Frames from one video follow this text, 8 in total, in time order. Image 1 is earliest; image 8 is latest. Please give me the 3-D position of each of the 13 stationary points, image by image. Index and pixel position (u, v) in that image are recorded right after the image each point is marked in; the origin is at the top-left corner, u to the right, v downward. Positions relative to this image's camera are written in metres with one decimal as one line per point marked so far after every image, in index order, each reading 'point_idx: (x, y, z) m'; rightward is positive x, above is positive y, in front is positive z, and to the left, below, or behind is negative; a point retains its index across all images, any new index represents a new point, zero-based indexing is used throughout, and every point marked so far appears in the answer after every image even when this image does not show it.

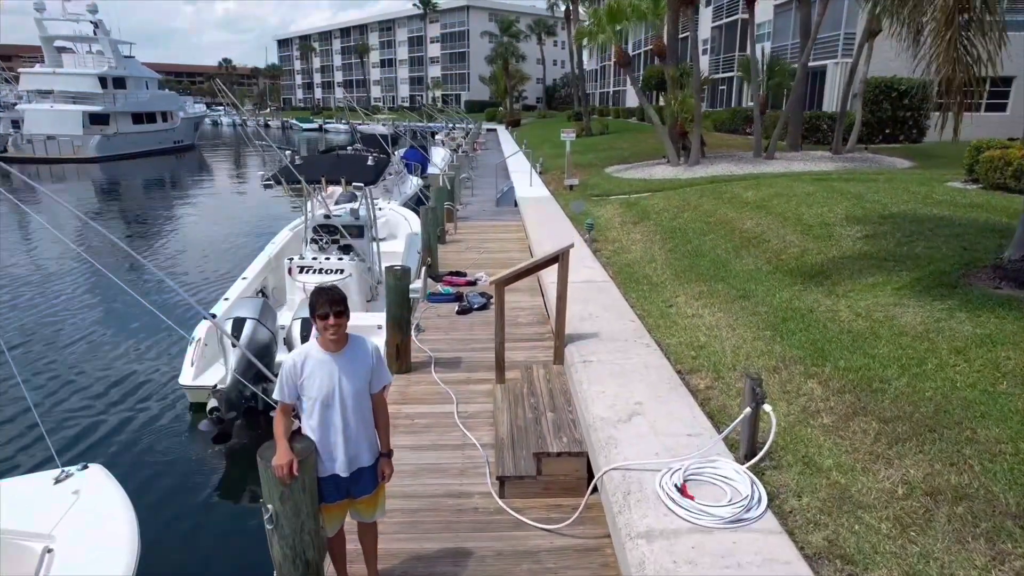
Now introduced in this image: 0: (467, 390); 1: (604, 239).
0: (-0.4, -0.9, +6.3) m
1: (+1.4, +0.8, +10.7) m
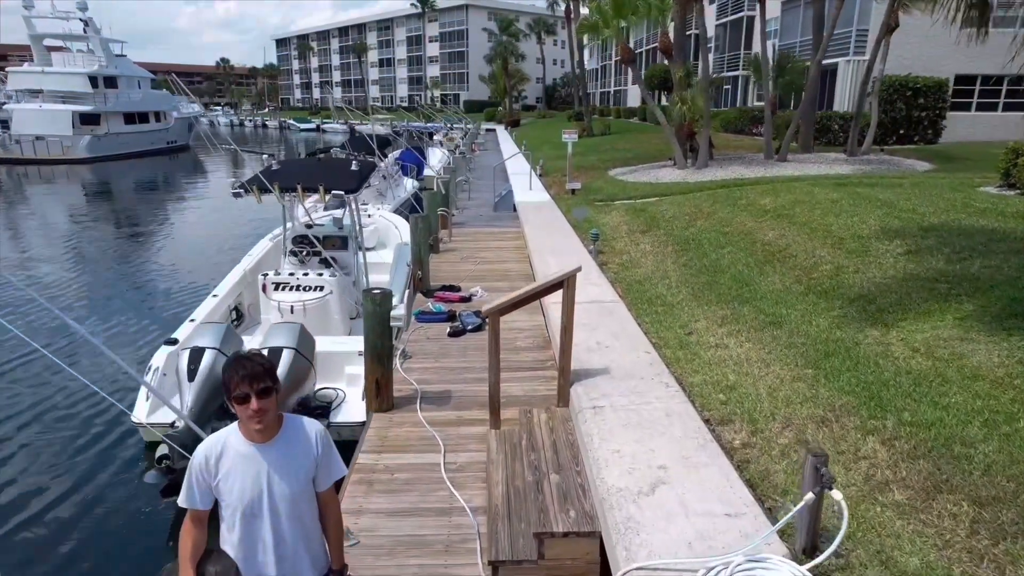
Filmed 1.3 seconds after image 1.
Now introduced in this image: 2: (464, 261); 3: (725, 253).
0: (-0.4, -1.2, +5.5) m
1: (+1.4, +0.6, +9.8) m
2: (-0.8, +0.4, +11.6) m
3: (+2.6, +0.4, +8.3) m
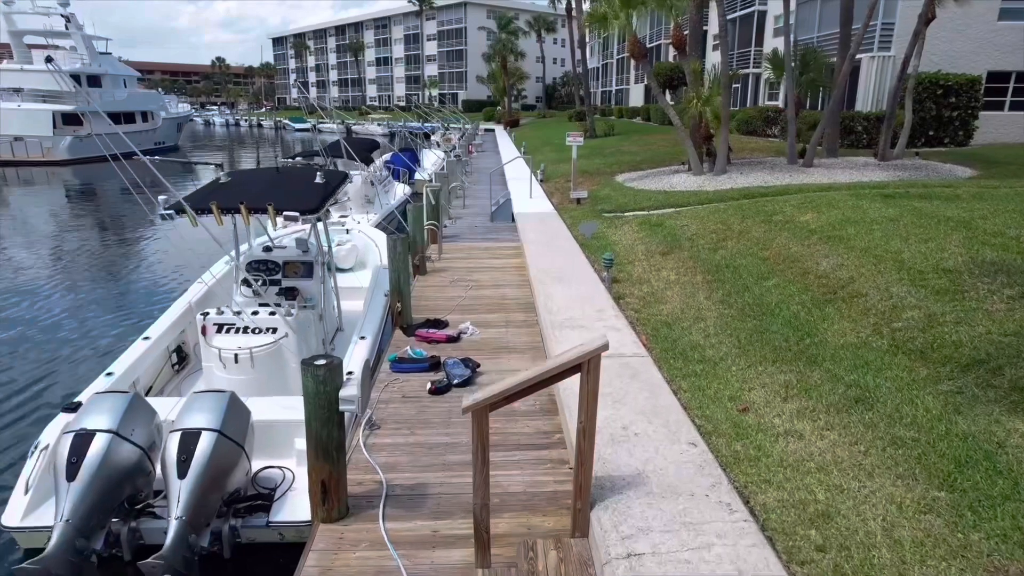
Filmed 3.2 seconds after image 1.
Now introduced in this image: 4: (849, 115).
0: (-0.5, -1.6, +3.9) m
1: (+1.4, +0.1, +8.3) m
2: (-0.8, 0.0, +10.1) m
3: (+2.5, 0.0, +6.7) m
4: (+9.3, +4.8, +19.0) m
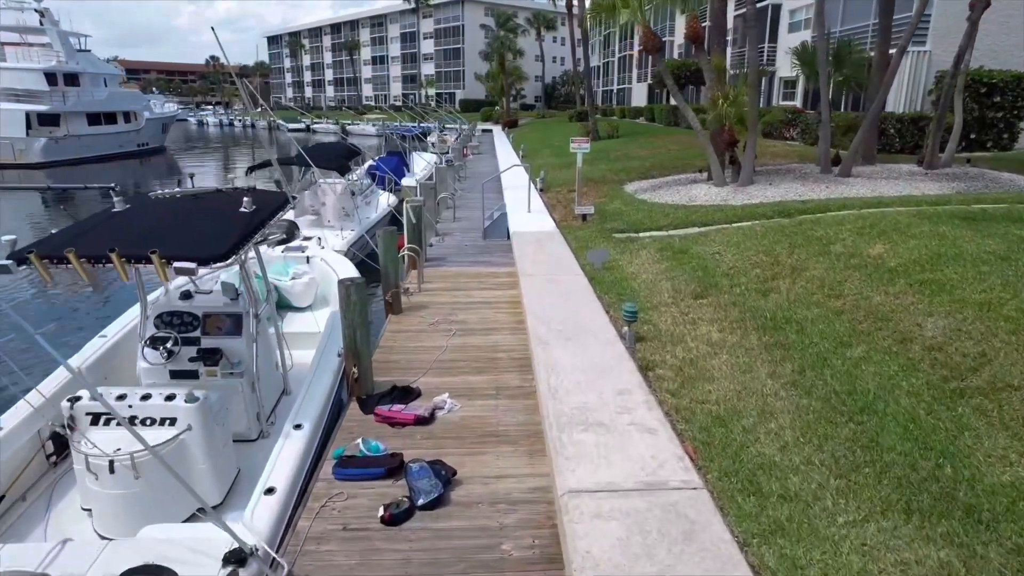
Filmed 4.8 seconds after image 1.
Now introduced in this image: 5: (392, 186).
0: (-0.5, -2.1, +2.0) m
1: (+1.3, -0.4, +6.4) m
2: (-0.9, -0.5, +8.2) m
3: (+2.5, -0.5, +4.9) m
4: (+9.3, +4.3, +17.1) m
5: (-3.2, +2.7, +18.3) m
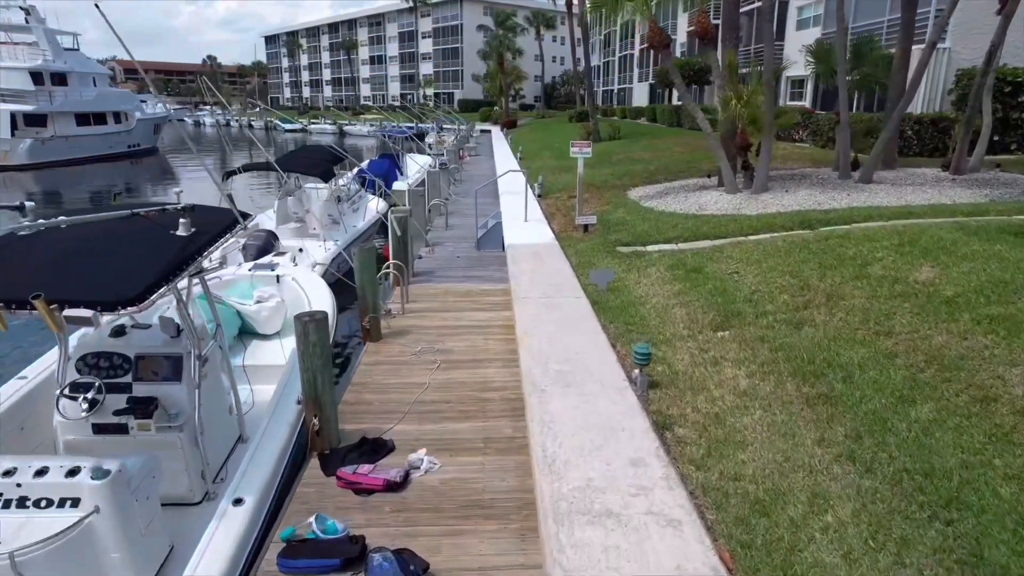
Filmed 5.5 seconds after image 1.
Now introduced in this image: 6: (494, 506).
0: (-0.6, -2.4, +1.1) m
1: (+1.2, -0.7, +5.4) m
2: (-1.0, -0.8, +7.2) m
3: (+2.4, -0.8, +3.9) m
4: (+9.2, +4.0, +16.2) m
5: (-3.3, +2.4, +17.3) m
6: (-0.1, -1.5, +4.6) m
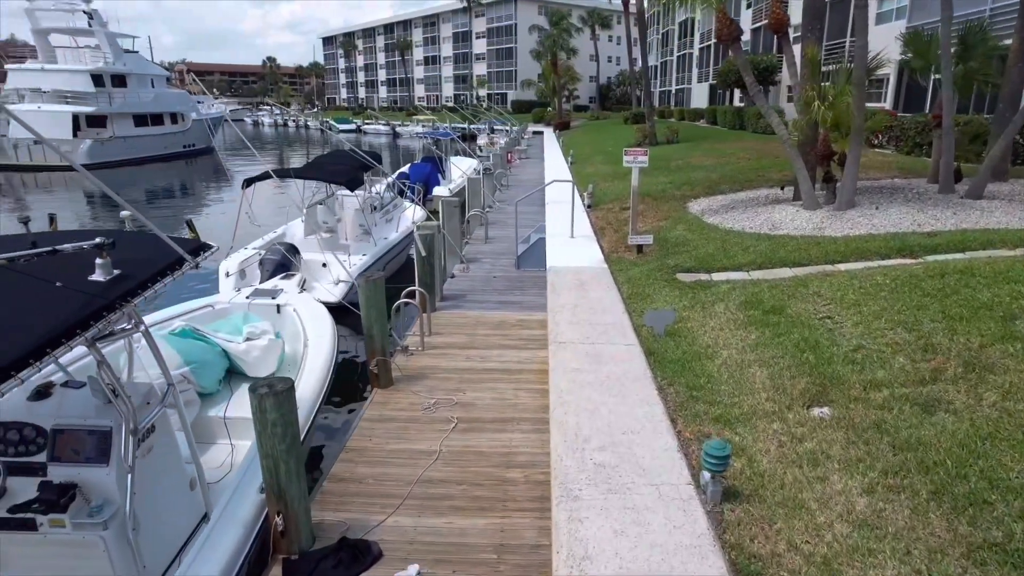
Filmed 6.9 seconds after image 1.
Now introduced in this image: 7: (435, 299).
0: (-0.8, -2.7, -0.2) m
1: (+1.4, -1.1, +4.0) m
2: (-0.7, -1.1, +5.9) m
3: (+2.4, -1.2, +2.4) m
4: (+10.2, +3.4, +14.1) m
5: (-2.2, +2.1, +16.2) m
6: (0.0, -1.8, +3.3) m
7: (-1.0, -0.1, +8.9) m
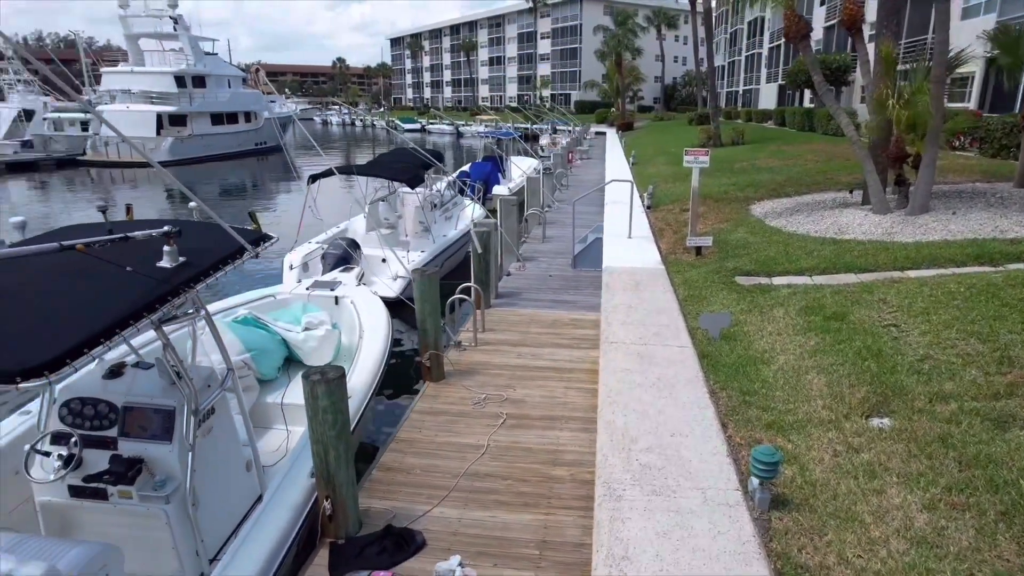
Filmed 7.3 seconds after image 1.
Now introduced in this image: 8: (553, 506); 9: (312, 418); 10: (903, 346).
0: (-1.0, -2.7, -0.1) m
1: (+1.6, -1.1, +3.8) m
2: (-0.3, -1.1, +6.0) m
3: (+2.5, -1.2, +2.2) m
4: (+11.4, +3.2, +13.2) m
5: (-0.8, +2.2, +16.3) m
6: (+0.1, -1.8, +3.3) m
7: (-0.3, -0.1, +9.0) m
8: (+0.3, -1.5, +4.6) m
9: (-1.2, -0.7, +4.1) m
10: (+3.0, -0.5, +5.3) m
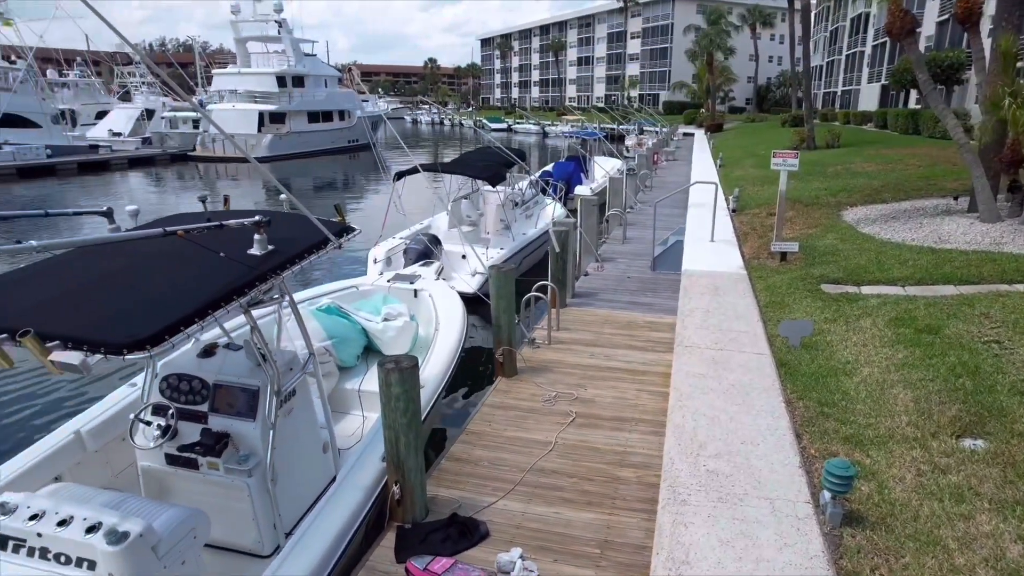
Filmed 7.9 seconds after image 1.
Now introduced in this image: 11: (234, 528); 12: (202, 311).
0: (-1.1, -2.6, 0.0) m
1: (+1.9, -1.1, +3.7) m
2: (+0.3, -1.1, +6.0) m
3: (+2.6, -1.3, +1.9) m
4: (+12.9, +2.8, +11.8) m
5: (+1.2, +2.2, +16.3) m
6: (+0.4, -1.8, +3.3) m
7: (+0.7, -0.1, +9.0) m
8: (+0.7, -1.5, +4.6) m
9: (-0.8, -0.7, +4.2) m
10: (+3.6, -0.6, +5.0) m
11: (-1.8, -1.5, +4.4) m
12: (-1.5, -0.1, +3.5) m
